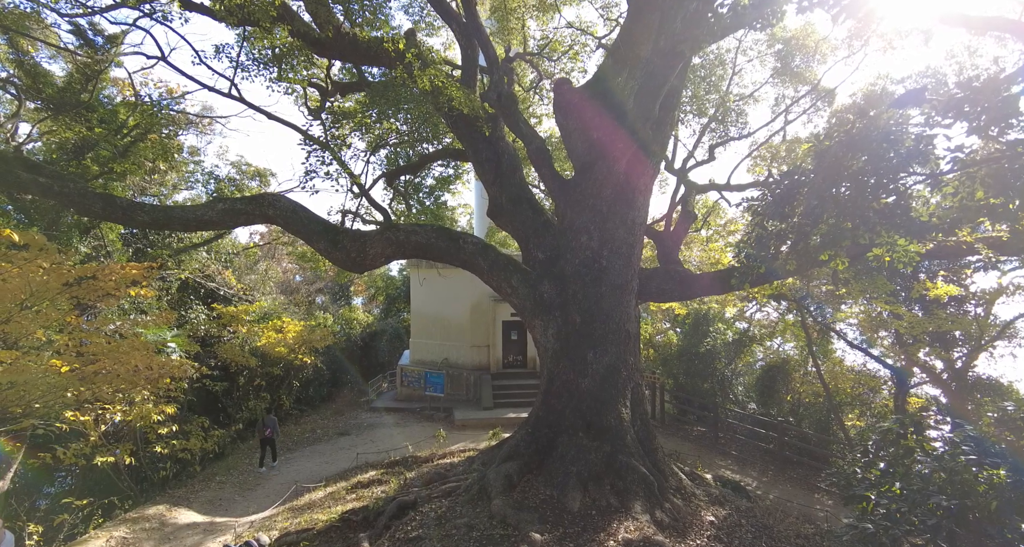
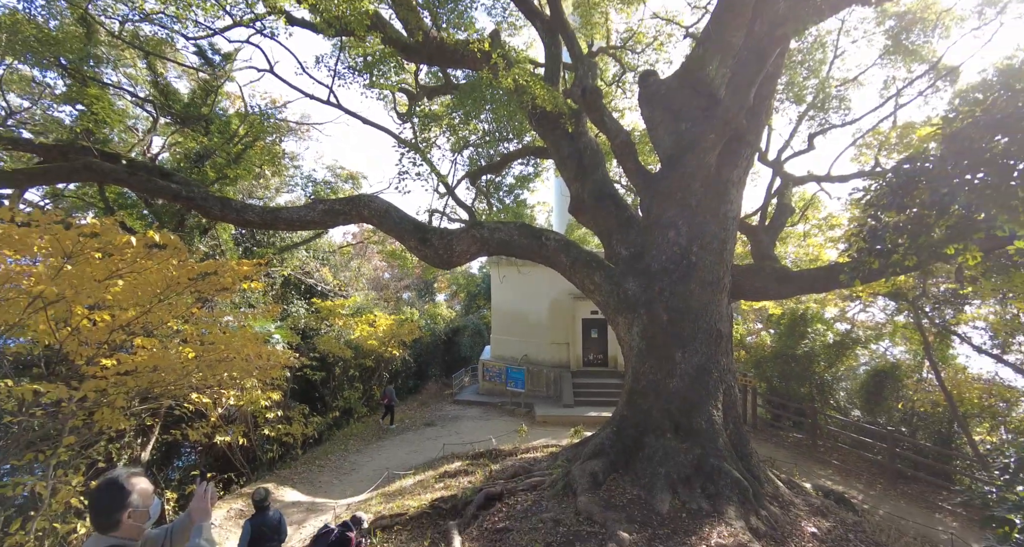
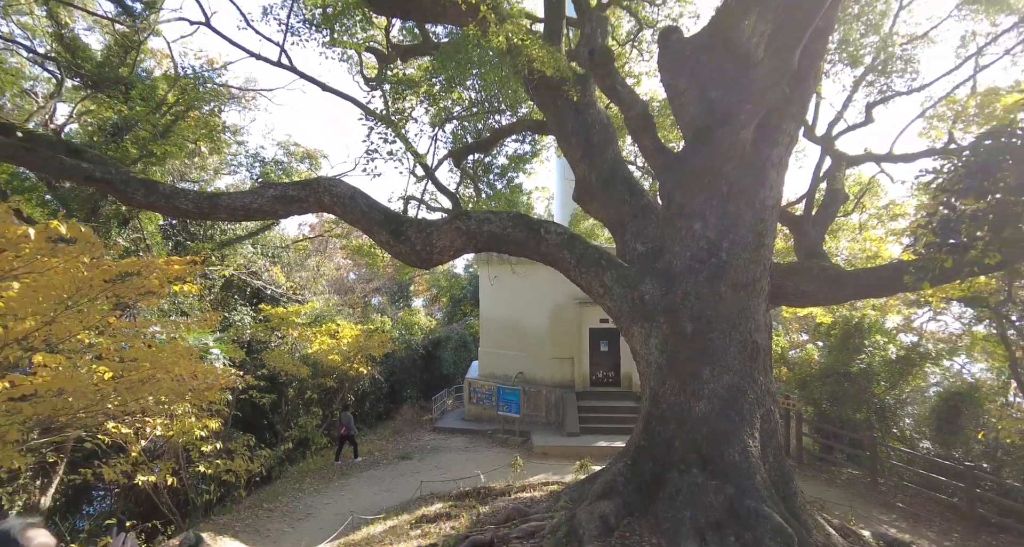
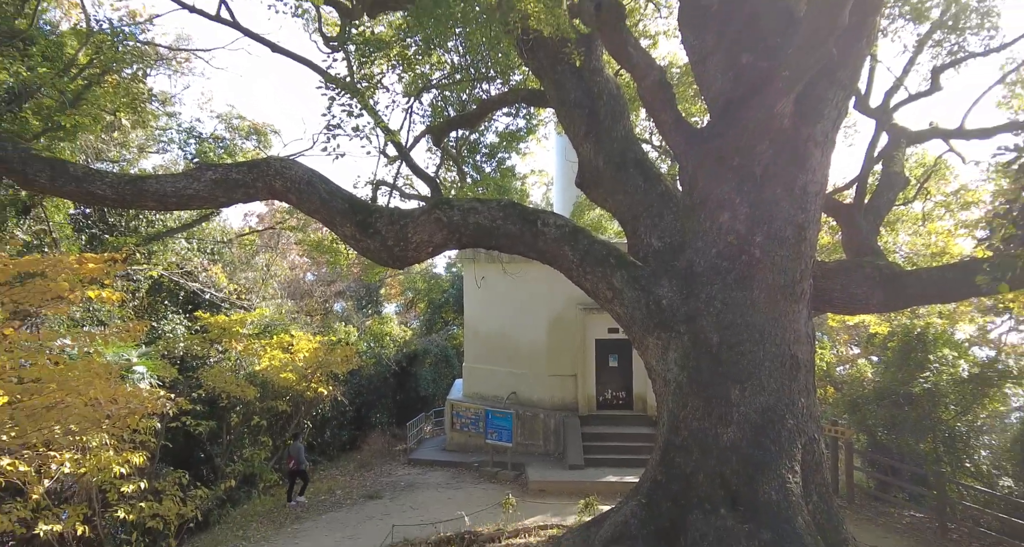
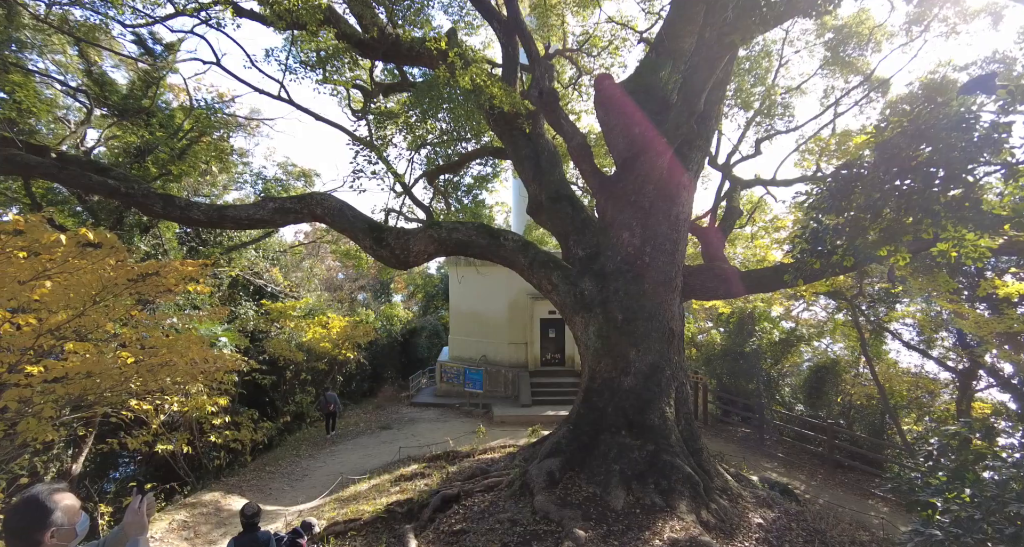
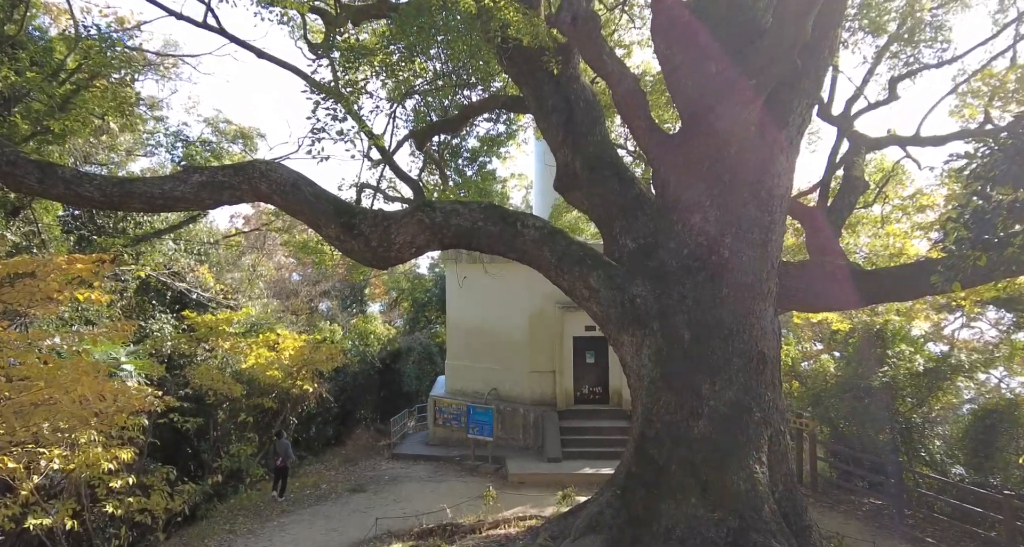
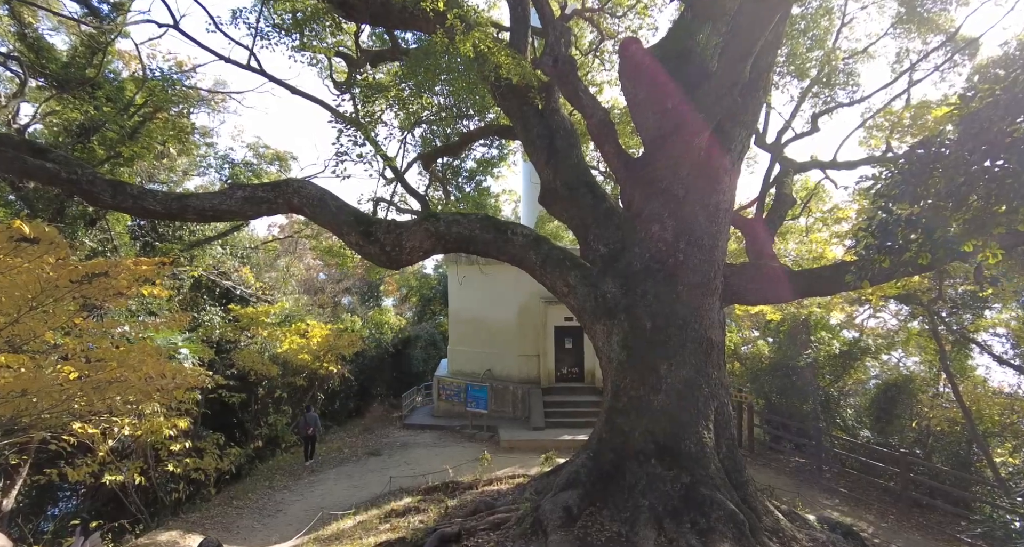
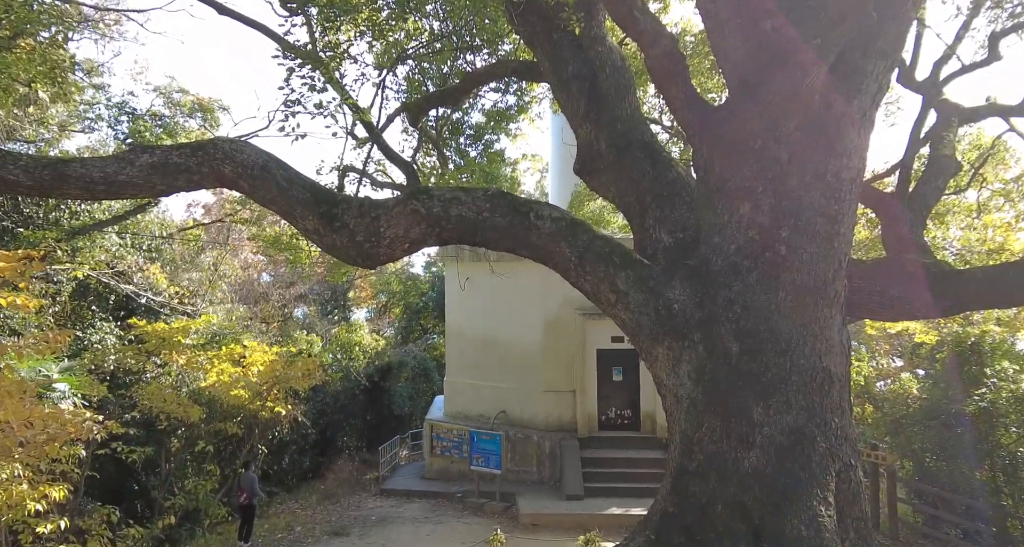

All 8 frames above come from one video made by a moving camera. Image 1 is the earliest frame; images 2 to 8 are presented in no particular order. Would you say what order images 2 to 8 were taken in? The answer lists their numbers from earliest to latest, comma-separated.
5, 7, 6, 8, 4, 3, 2
